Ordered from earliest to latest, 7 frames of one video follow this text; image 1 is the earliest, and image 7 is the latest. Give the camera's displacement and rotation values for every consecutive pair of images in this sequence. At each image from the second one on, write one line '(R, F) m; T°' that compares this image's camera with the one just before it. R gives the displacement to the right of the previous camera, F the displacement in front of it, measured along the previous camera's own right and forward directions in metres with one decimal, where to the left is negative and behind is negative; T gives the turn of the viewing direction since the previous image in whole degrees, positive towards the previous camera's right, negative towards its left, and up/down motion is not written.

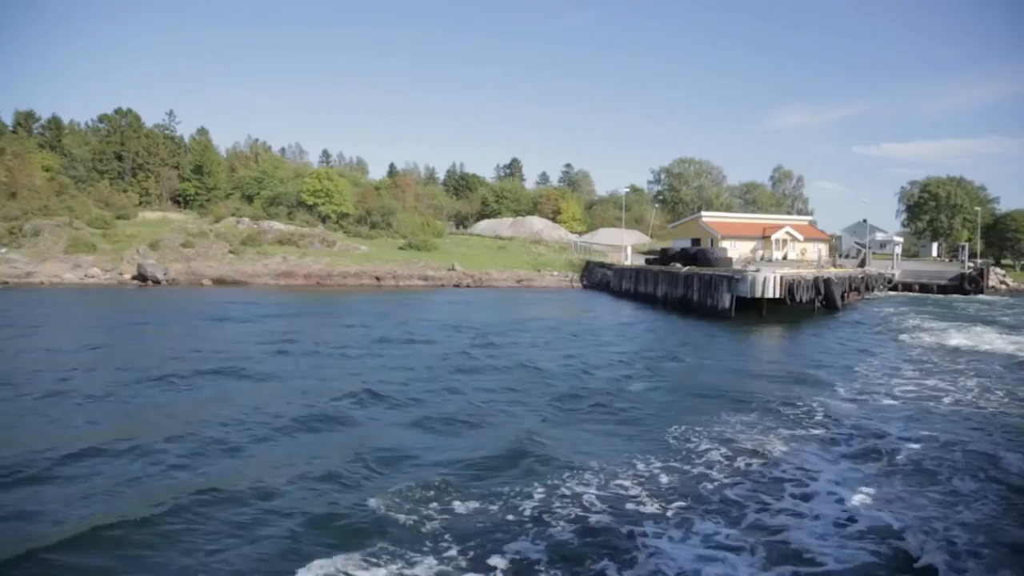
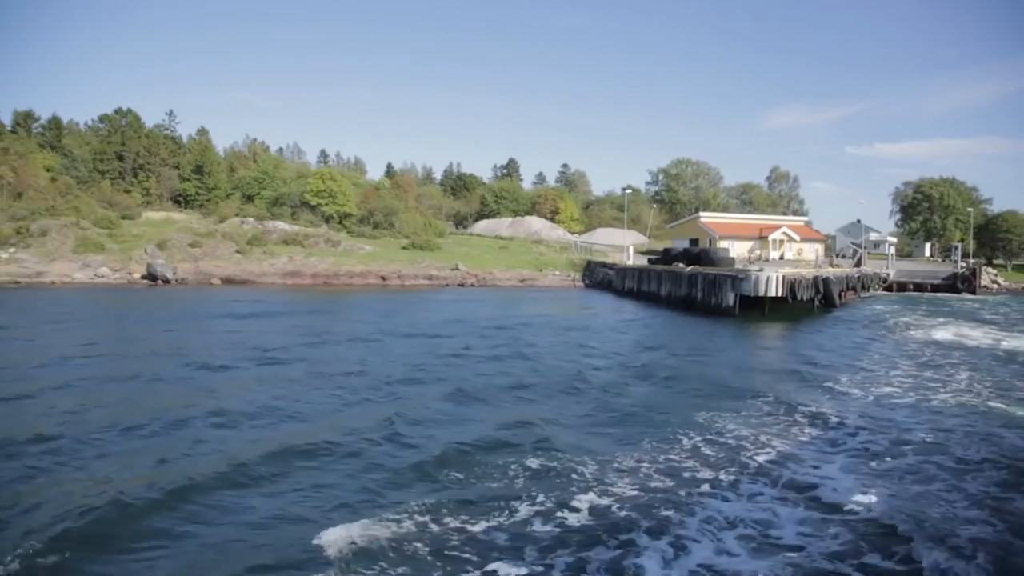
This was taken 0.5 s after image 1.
(-0.5, -0.8) m; 0°
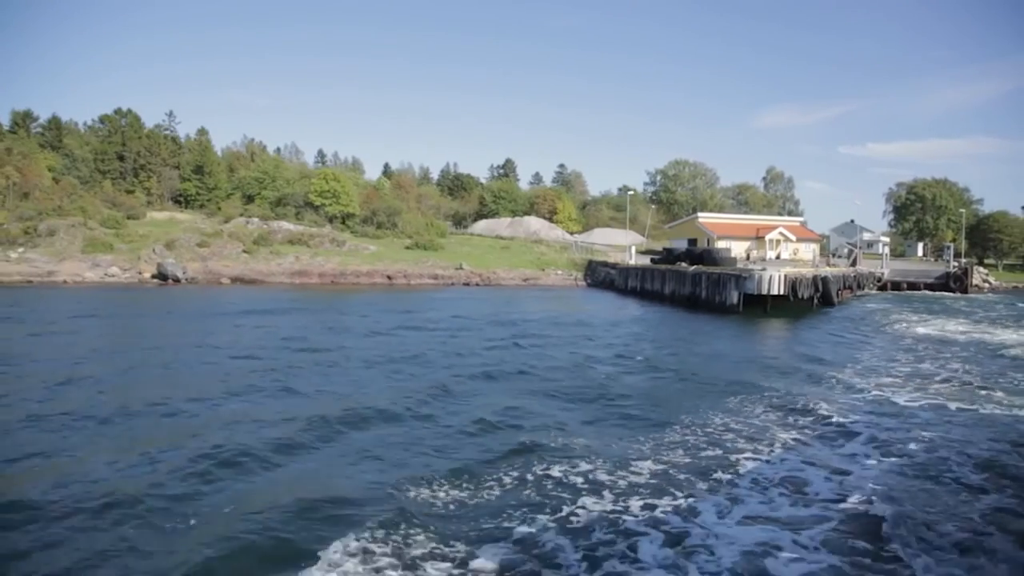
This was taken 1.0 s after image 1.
(-0.6, -0.8) m; 0°
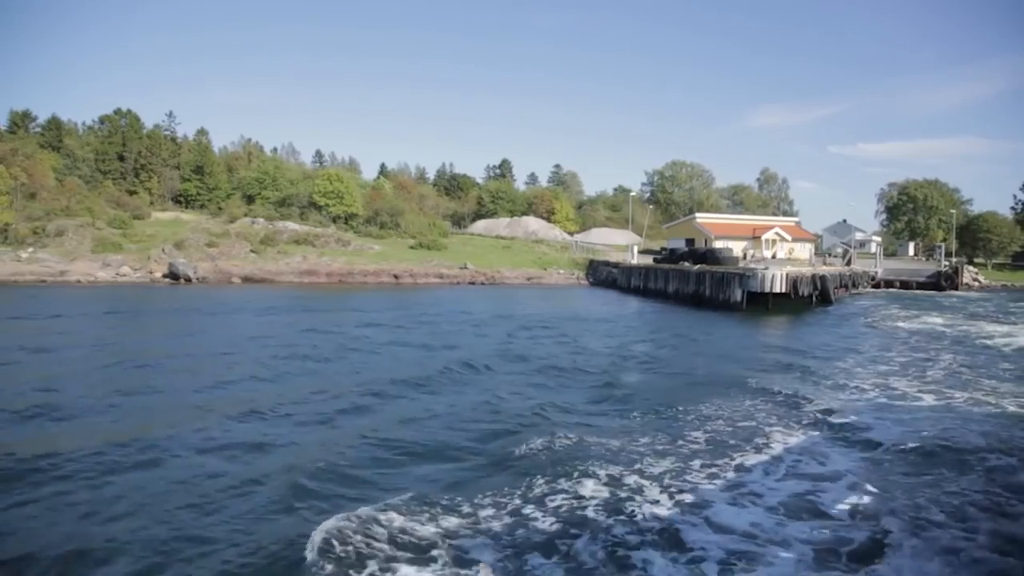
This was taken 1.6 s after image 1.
(-0.7, -1.0) m; +1°
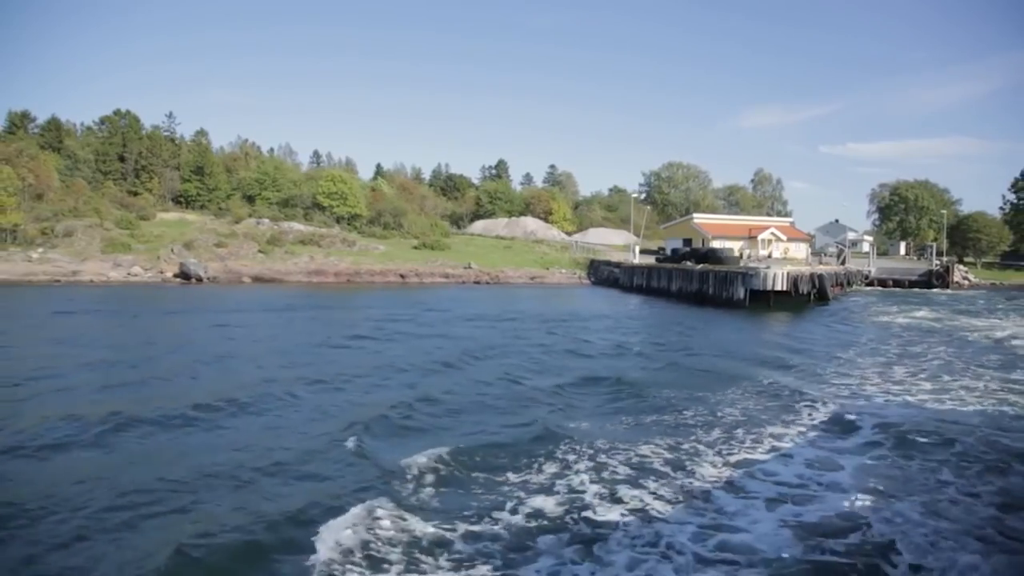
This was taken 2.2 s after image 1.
(-0.7, -1.0) m; +1°
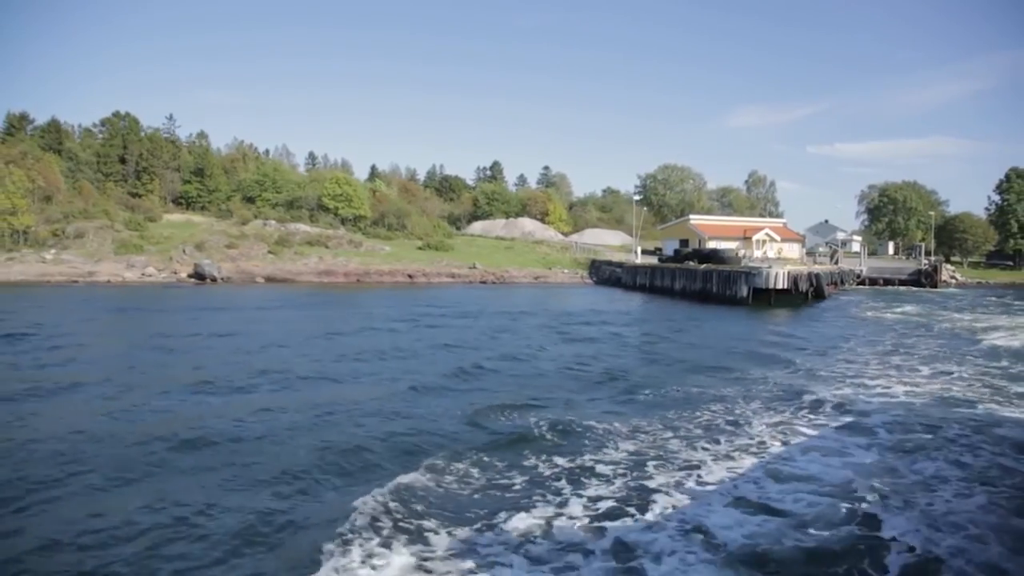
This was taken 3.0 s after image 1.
(-0.9, -1.3) m; +1°
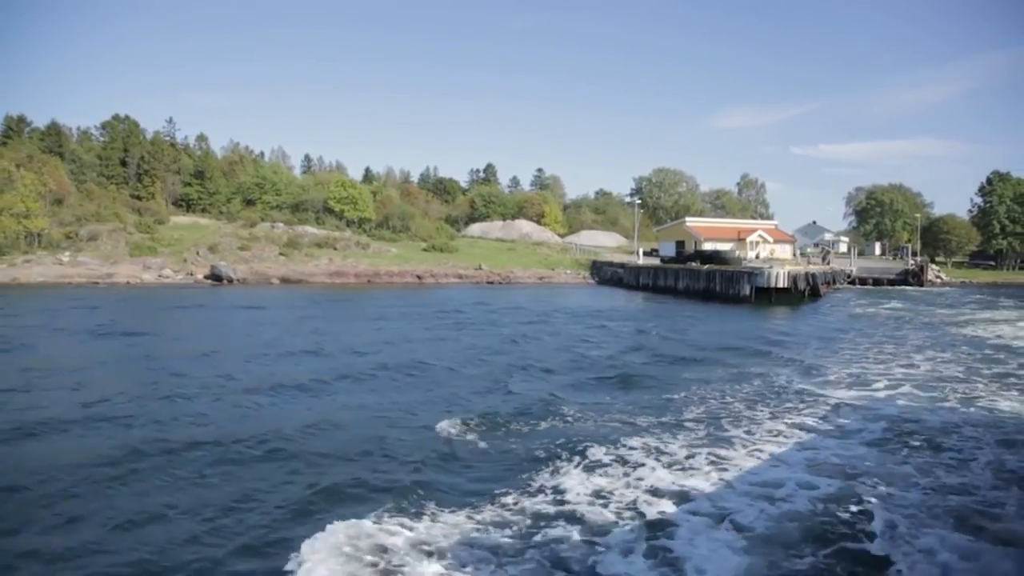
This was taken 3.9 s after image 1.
(-1.2, -1.6) m; +1°
